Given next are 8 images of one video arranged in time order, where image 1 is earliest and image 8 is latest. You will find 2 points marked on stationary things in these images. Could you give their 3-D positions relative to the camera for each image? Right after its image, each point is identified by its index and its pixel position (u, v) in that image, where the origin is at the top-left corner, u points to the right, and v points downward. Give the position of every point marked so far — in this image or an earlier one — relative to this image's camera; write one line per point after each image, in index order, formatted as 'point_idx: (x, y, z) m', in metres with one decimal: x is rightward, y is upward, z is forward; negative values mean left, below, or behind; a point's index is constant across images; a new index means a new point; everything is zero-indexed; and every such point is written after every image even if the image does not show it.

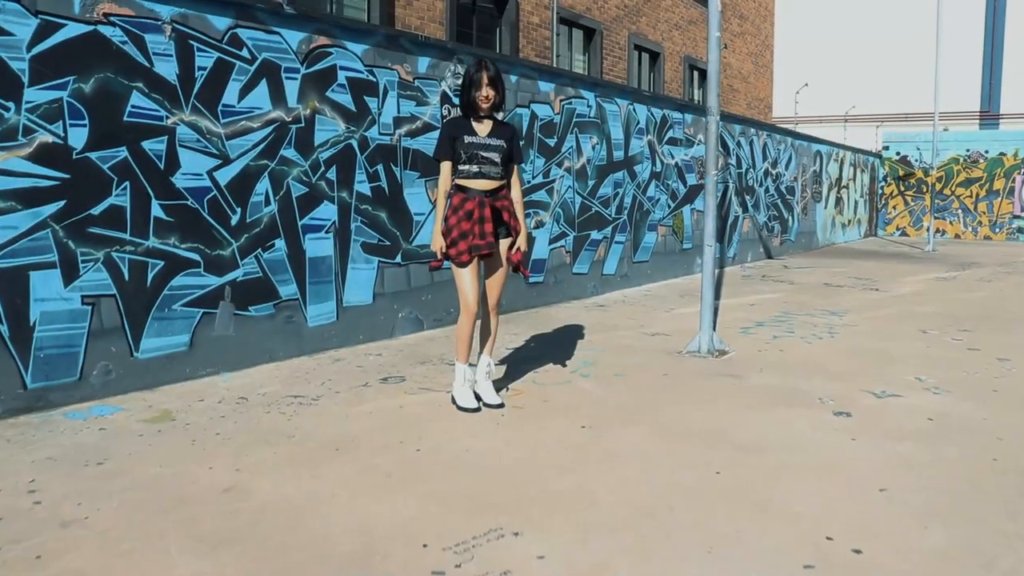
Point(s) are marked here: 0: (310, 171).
0: (-1.2, +0.7, +6.2) m
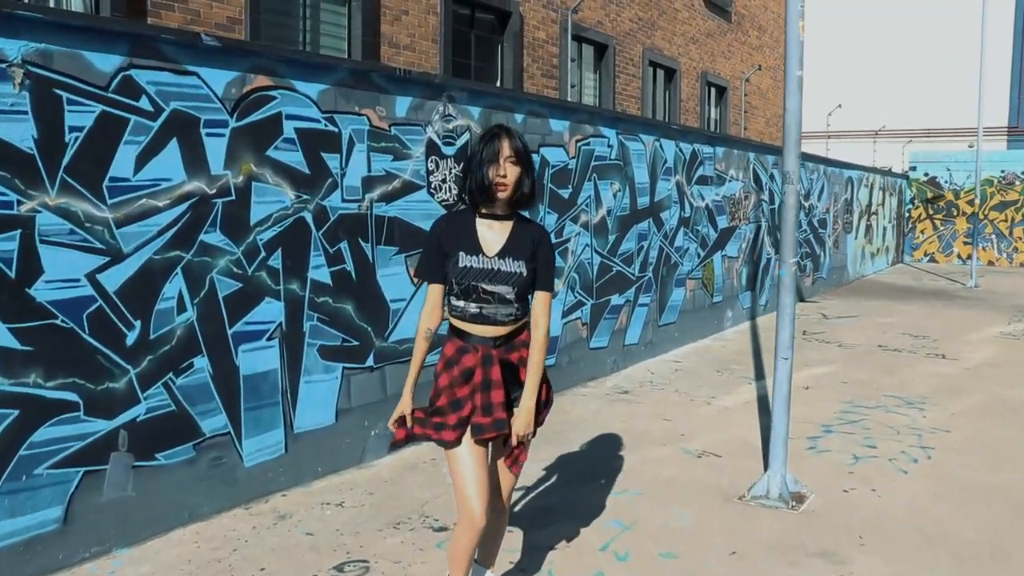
0: (-1.1, +0.1, +4.6) m
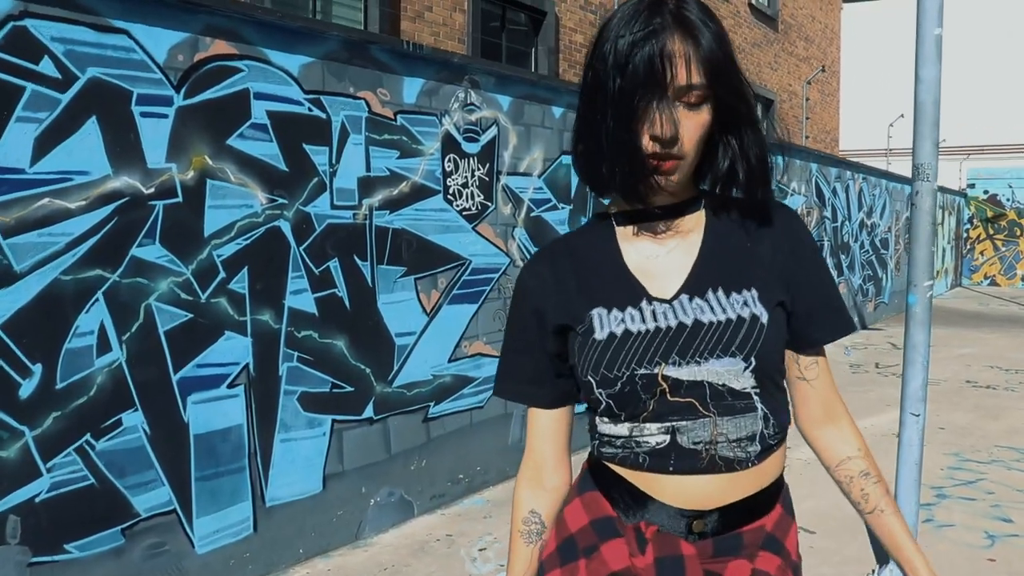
0: (-1.0, 0.0, +3.4) m
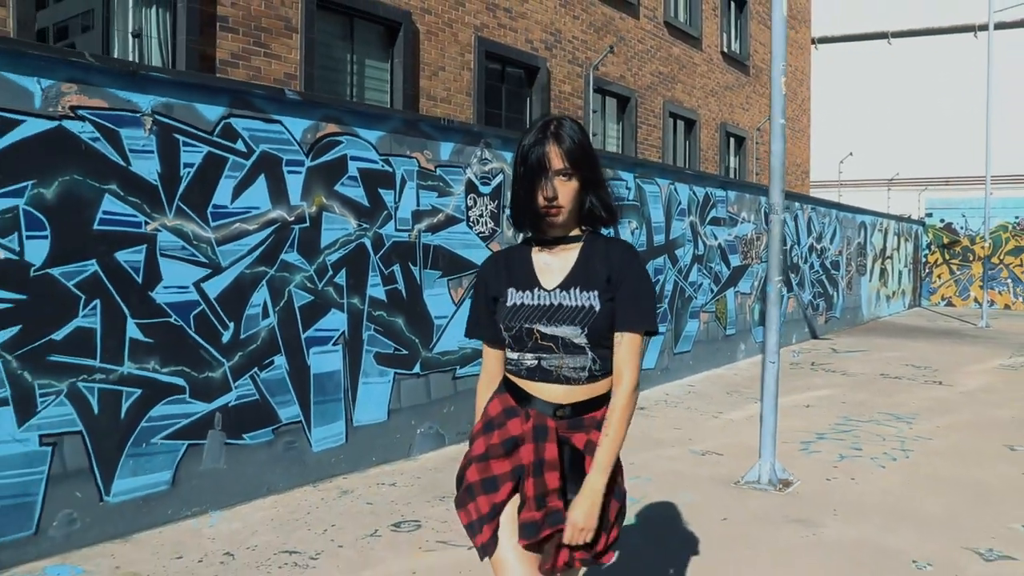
0: (-1.0, +0.1, +5.4) m
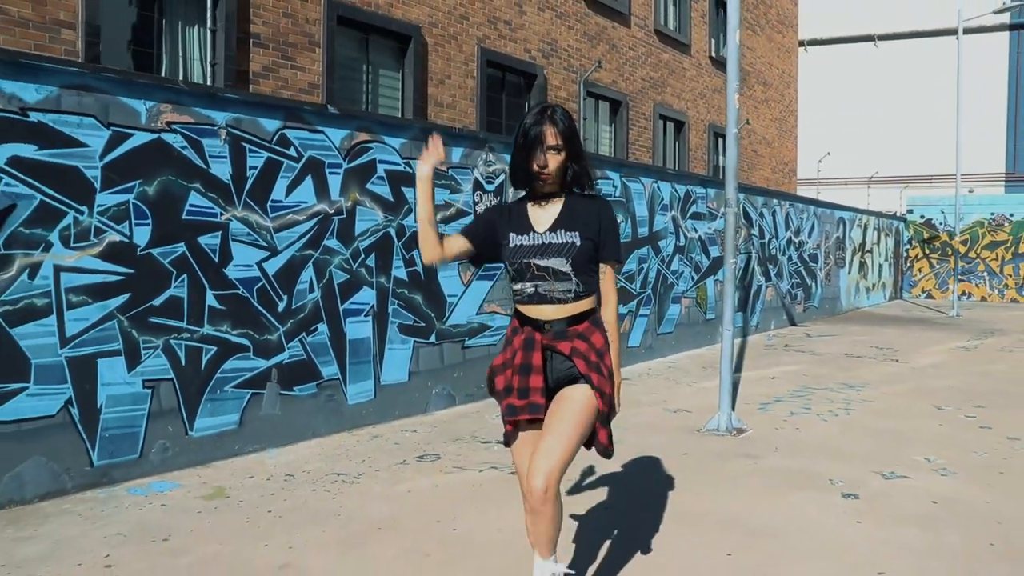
0: (-1.0, +0.2, +6.6) m
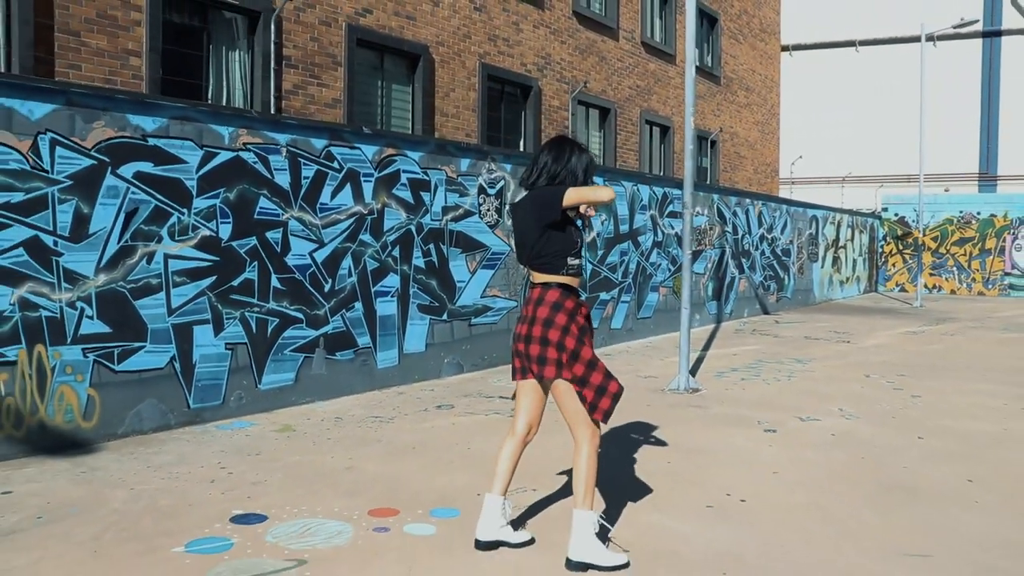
0: (-1.0, +0.3, +8.1) m
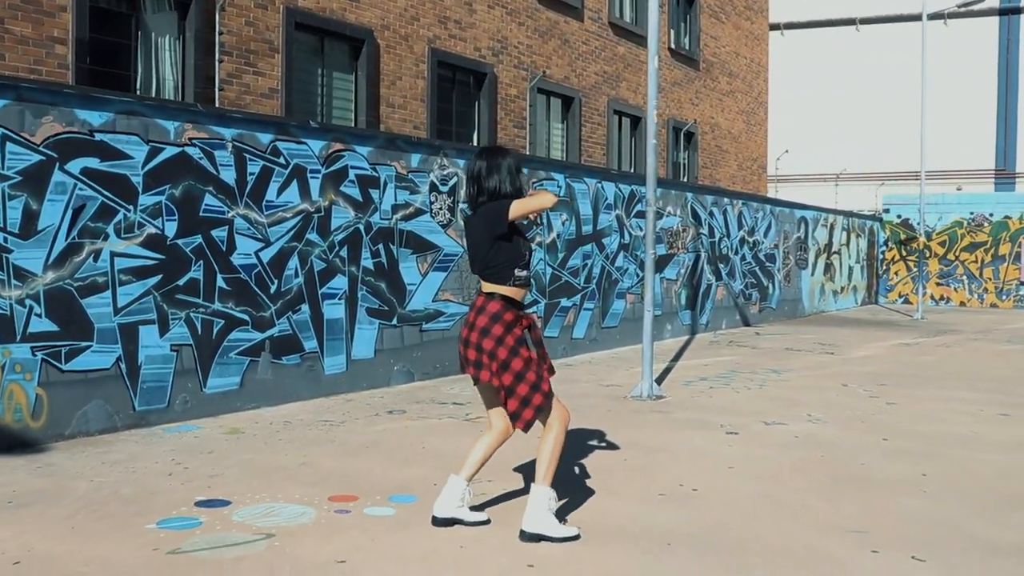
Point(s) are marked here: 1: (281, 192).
0: (-1.3, +0.3, +7.8) m
1: (-1.6, +0.7, +7.3) m
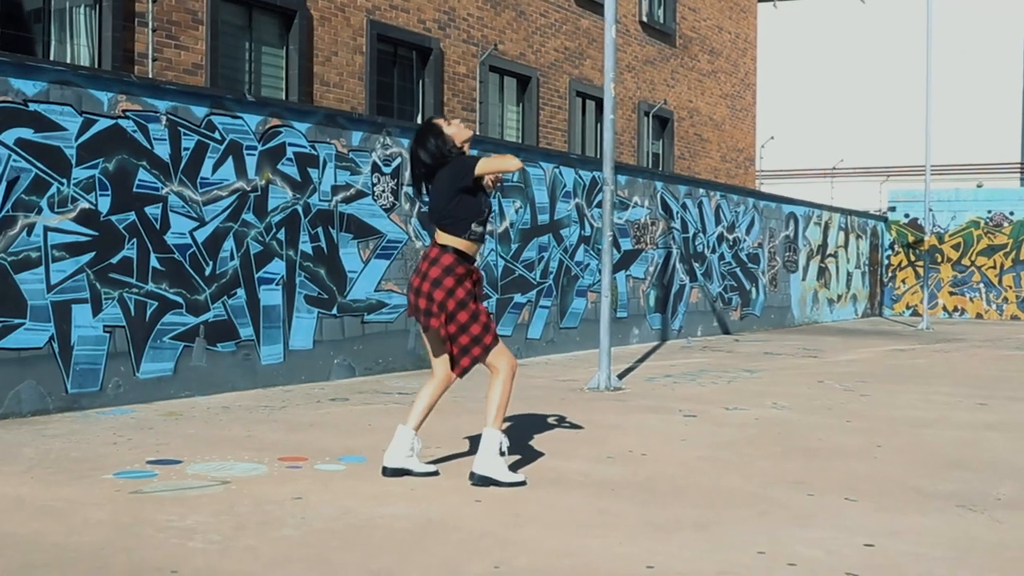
0: (-1.7, +0.4, +7.5) m
1: (-1.9, +0.8, +7.0) m
